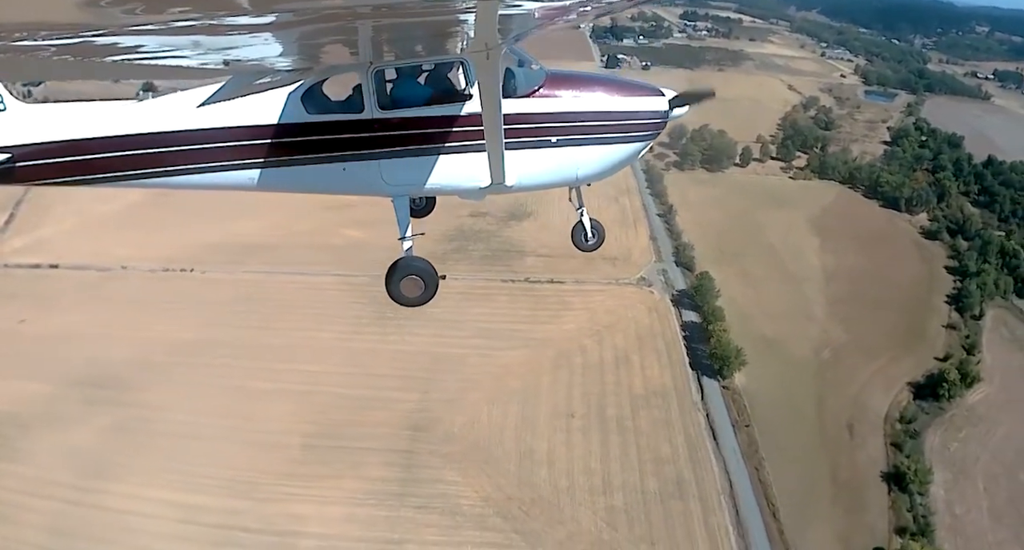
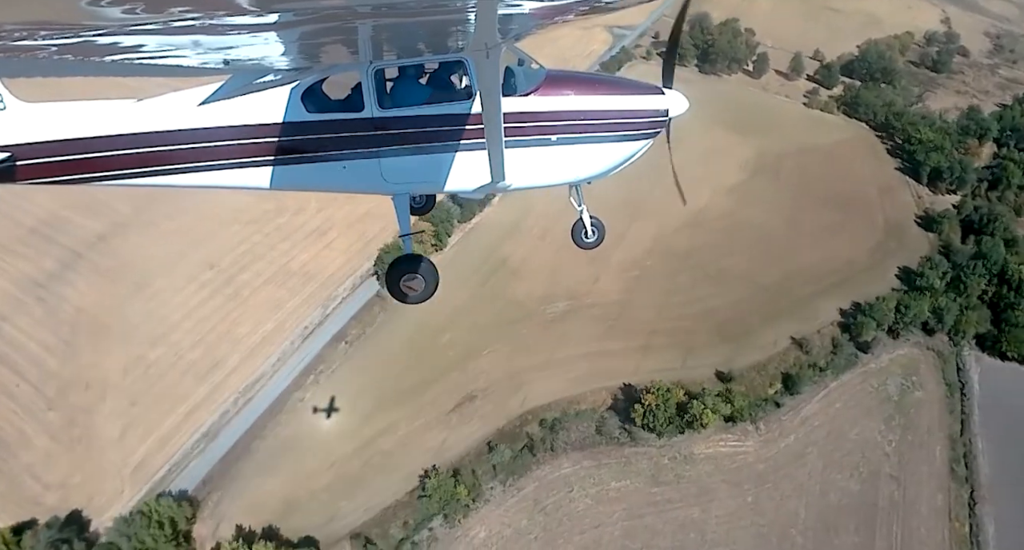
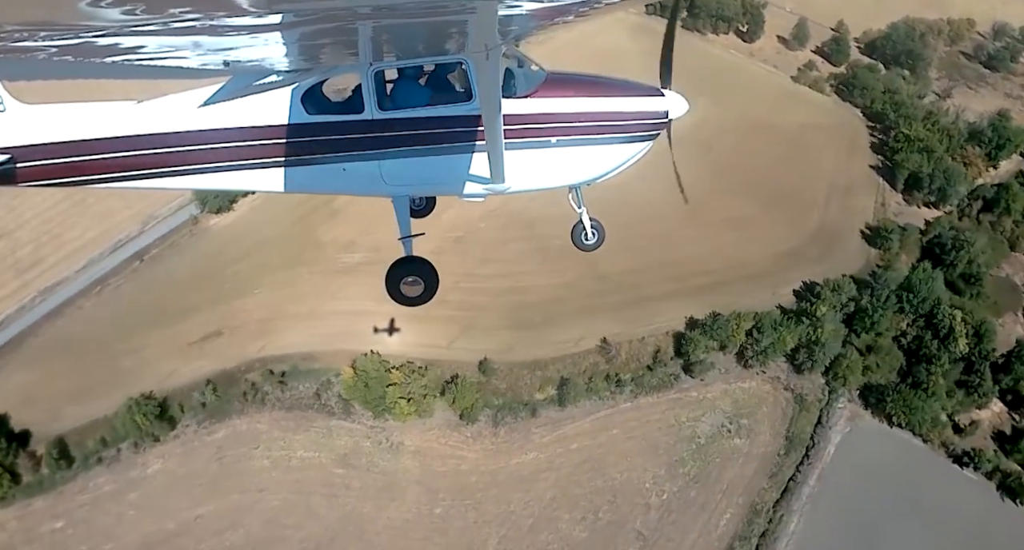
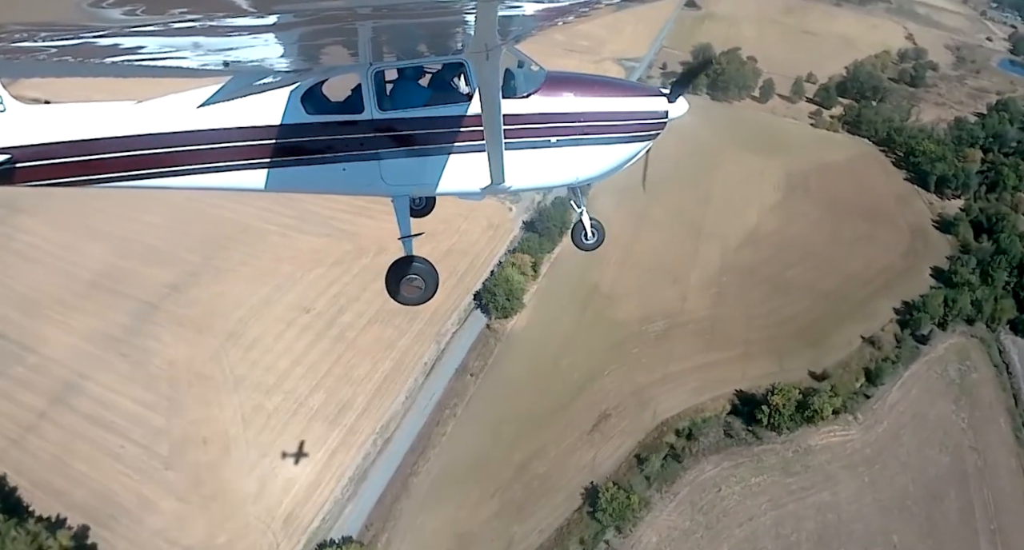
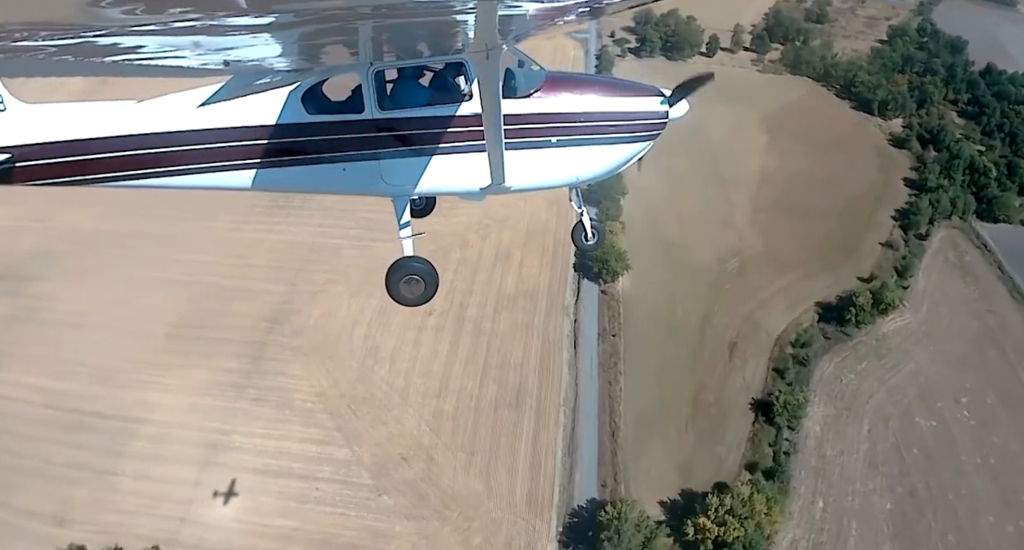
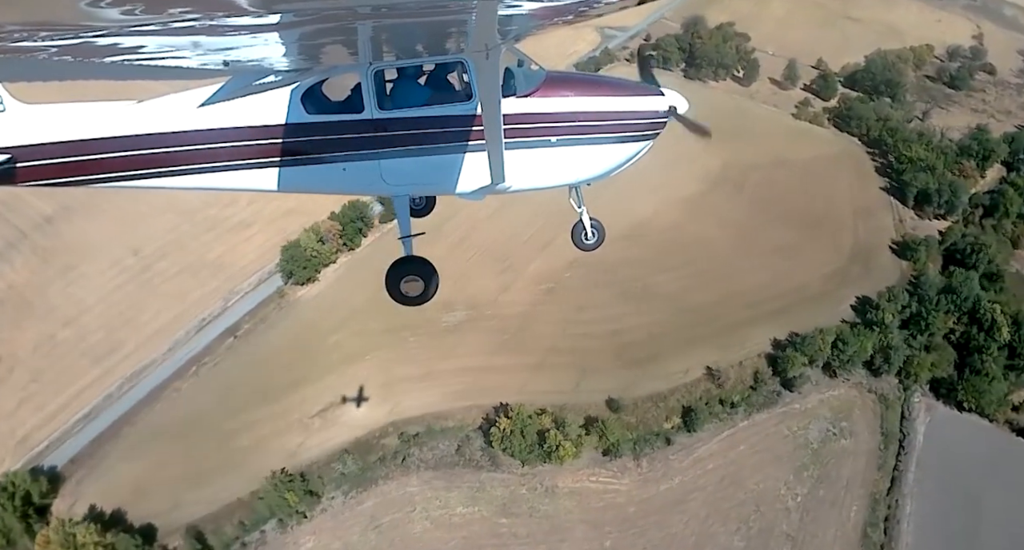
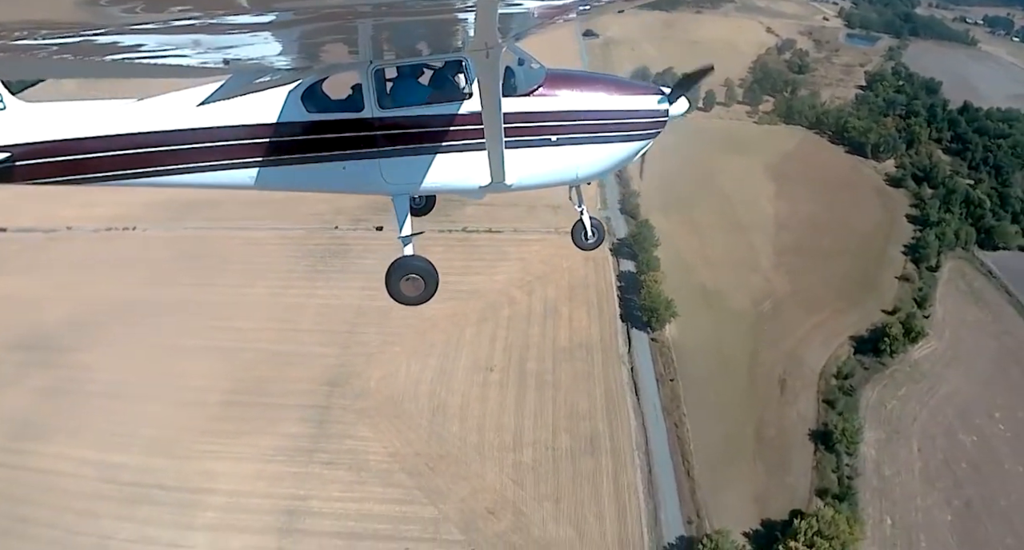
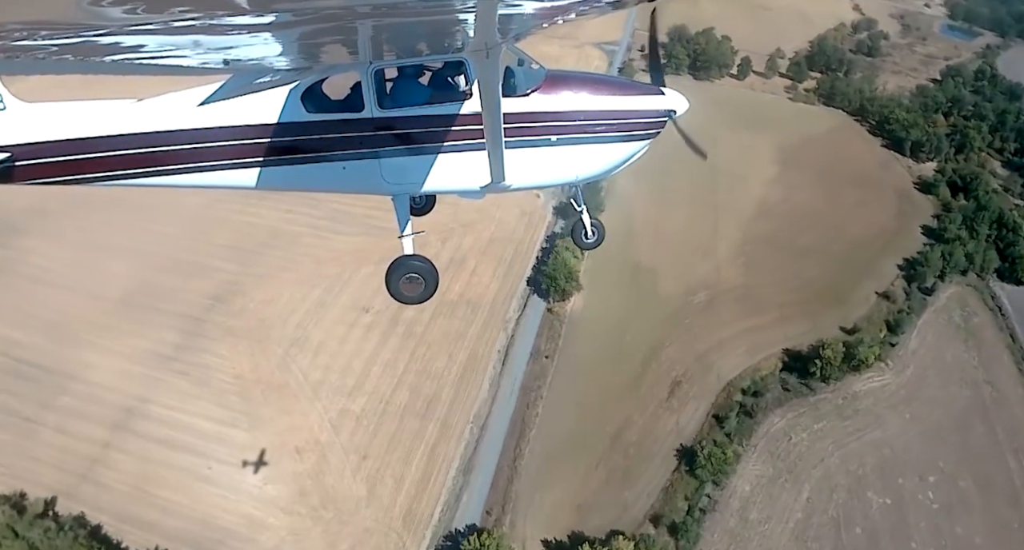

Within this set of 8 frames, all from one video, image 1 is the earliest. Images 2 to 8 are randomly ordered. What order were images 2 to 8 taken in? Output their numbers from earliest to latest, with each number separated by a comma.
7, 5, 8, 4, 2, 6, 3
